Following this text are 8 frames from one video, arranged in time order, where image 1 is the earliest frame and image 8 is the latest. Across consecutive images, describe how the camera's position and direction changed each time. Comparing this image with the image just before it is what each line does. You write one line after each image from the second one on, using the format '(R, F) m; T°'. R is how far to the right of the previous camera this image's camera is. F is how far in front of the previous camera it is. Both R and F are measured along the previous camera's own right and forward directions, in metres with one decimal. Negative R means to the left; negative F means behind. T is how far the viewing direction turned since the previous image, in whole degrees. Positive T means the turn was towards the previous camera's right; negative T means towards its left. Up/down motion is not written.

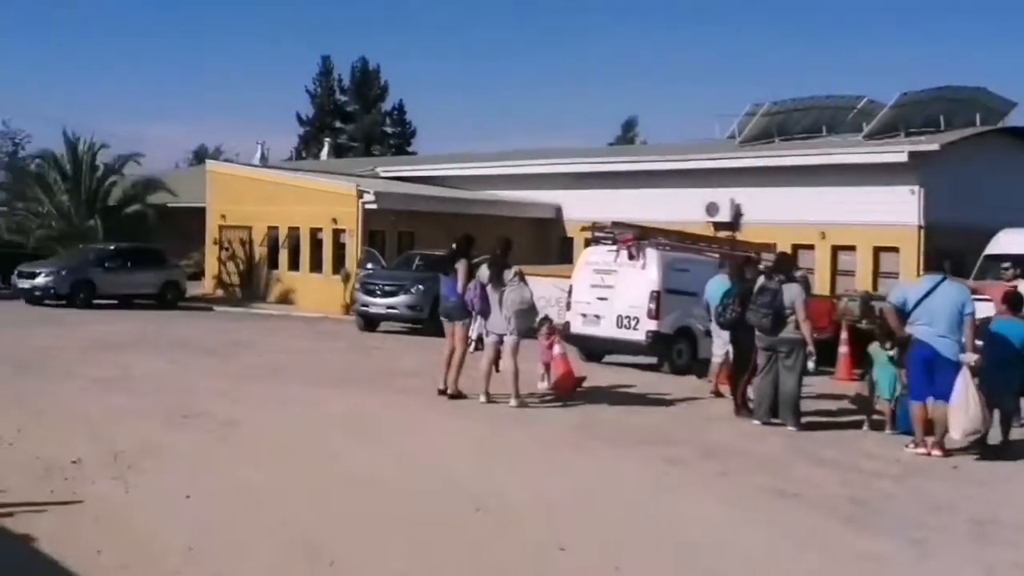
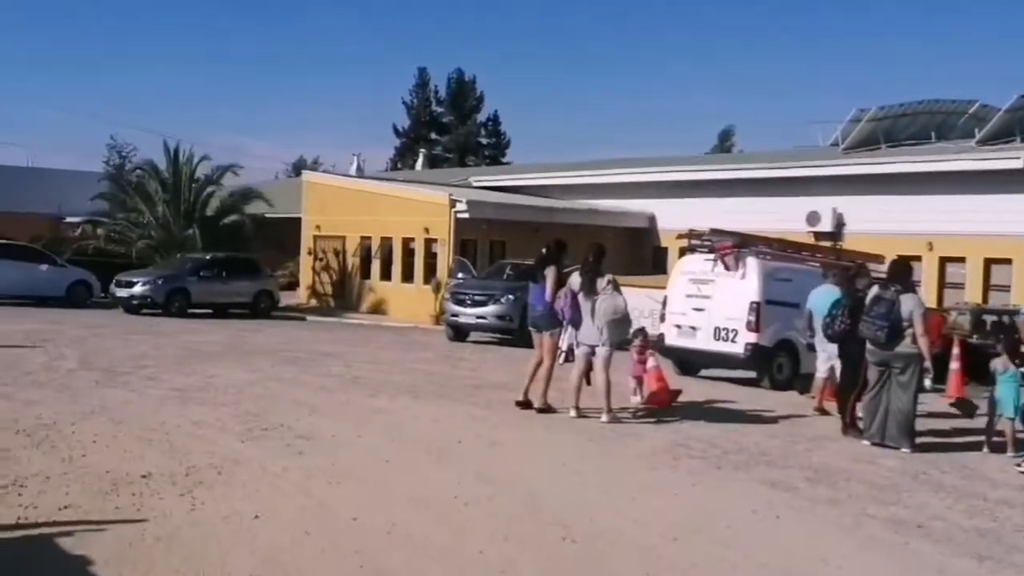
(0.0, +0.7) m; -6°
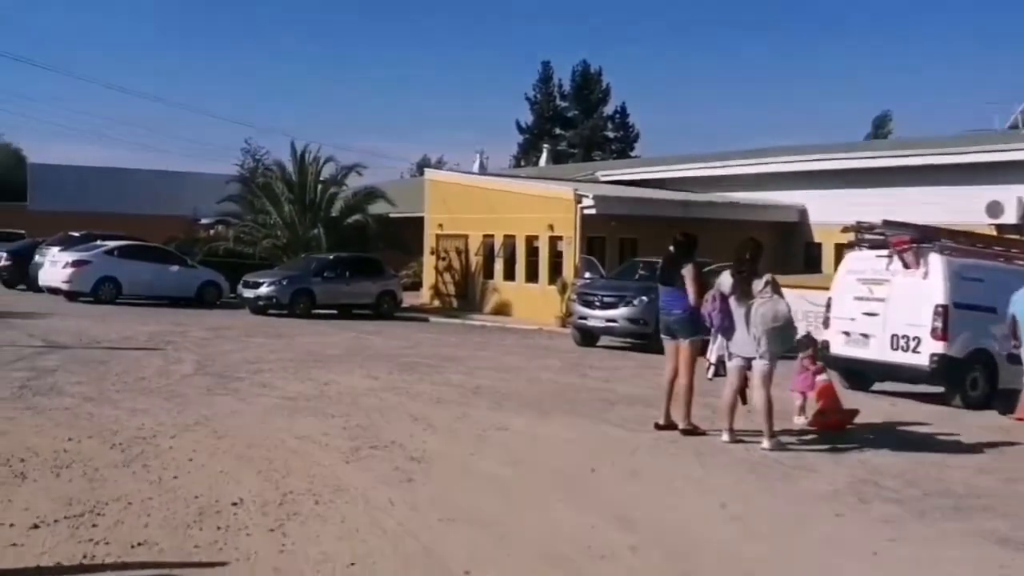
(-0.1, +1.3) m; -7°
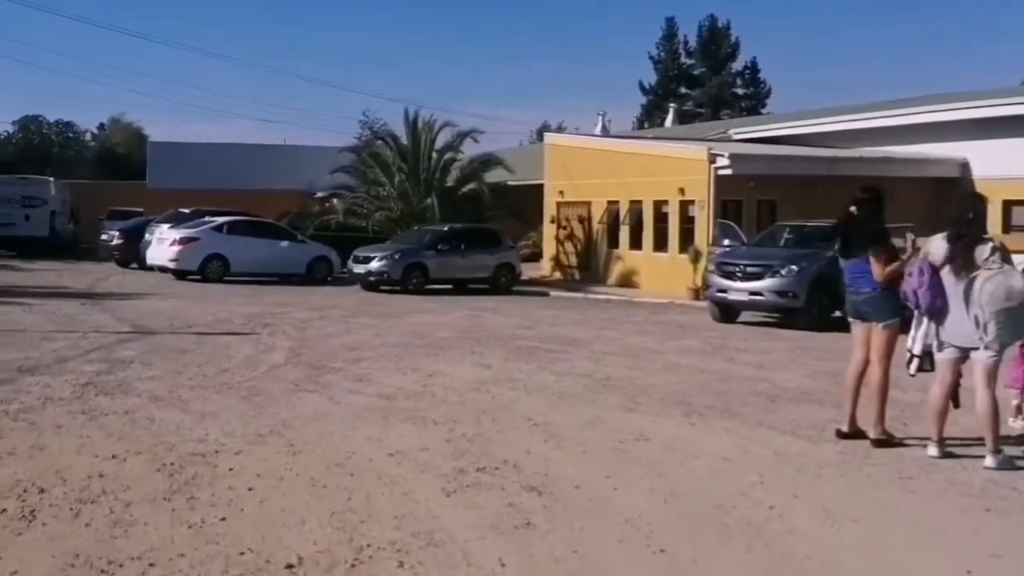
(-0.2, +2.2) m; -7°
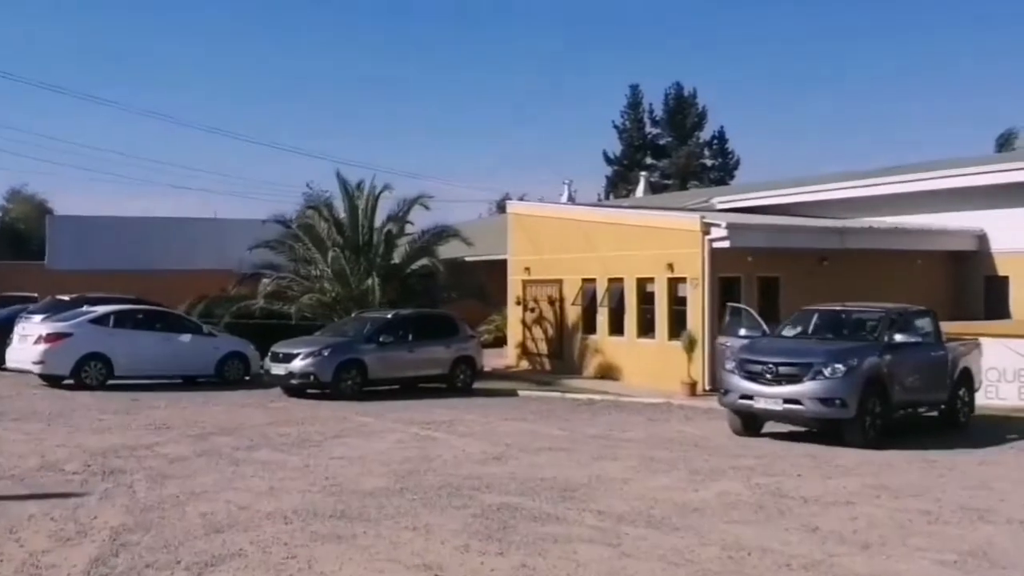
(0.0, +5.5) m; +2°
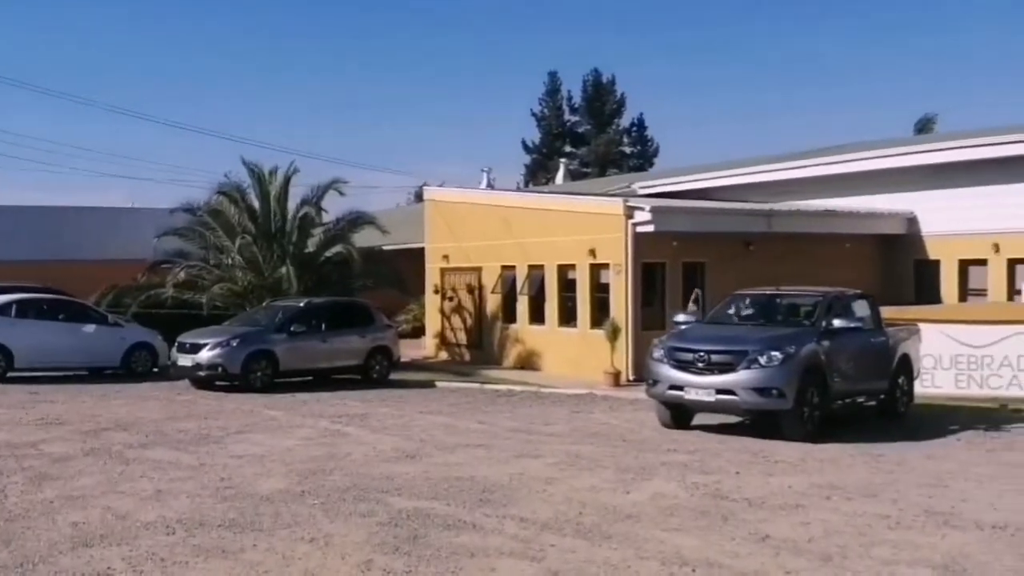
(+0.1, +1.4) m; +5°
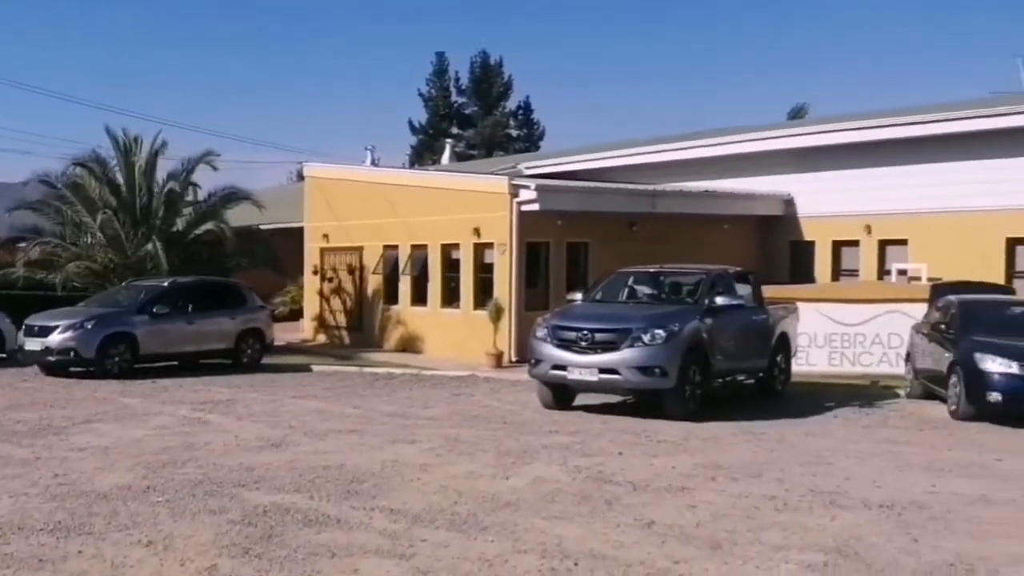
(+0.1, +0.7) m; +7°
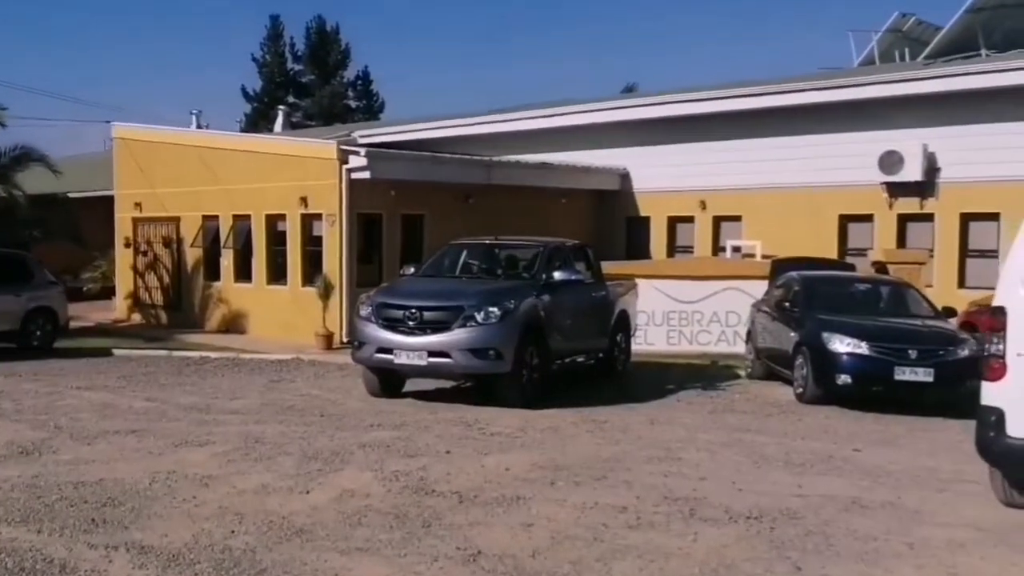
(+0.4, +1.8) m; +9°
